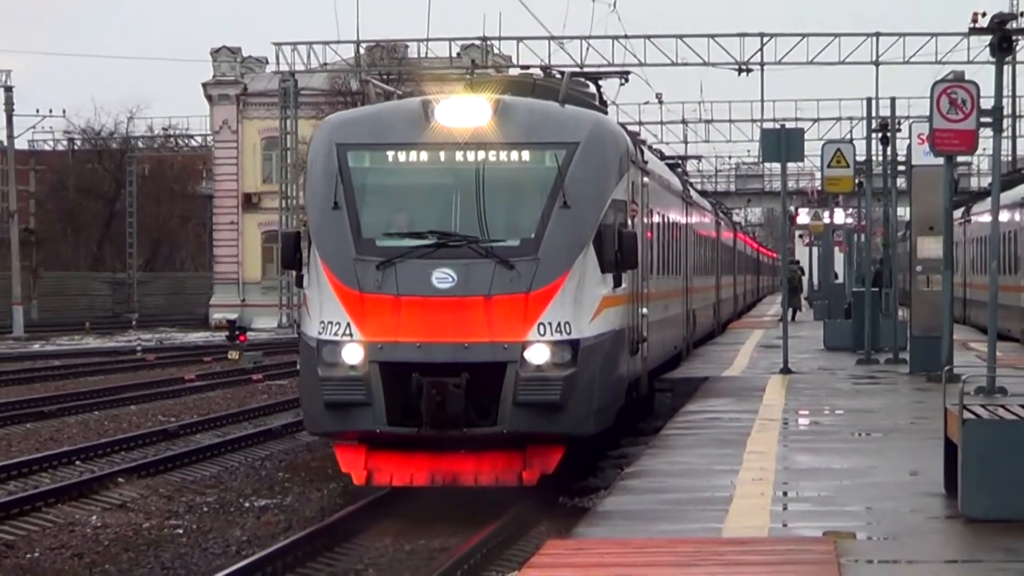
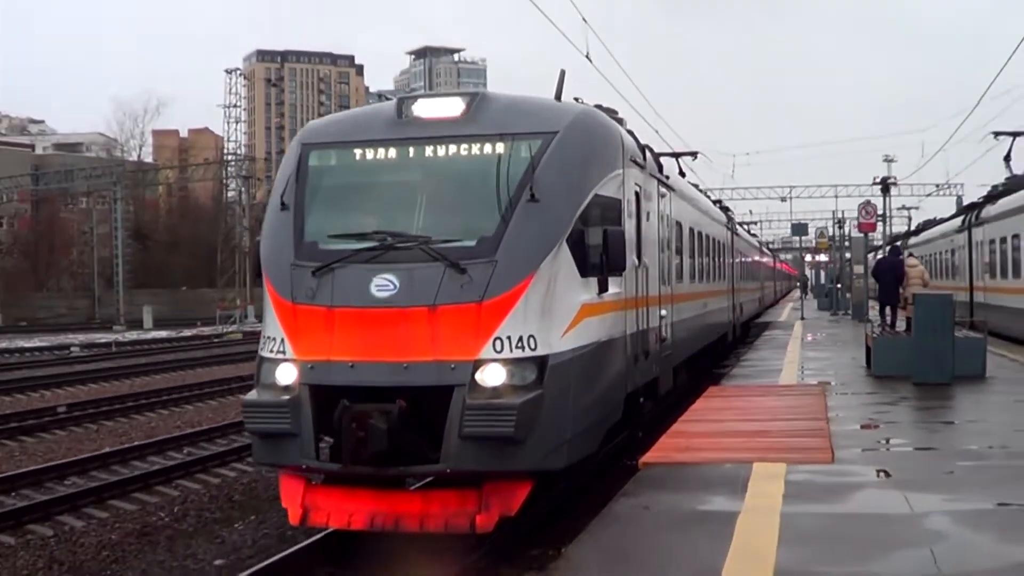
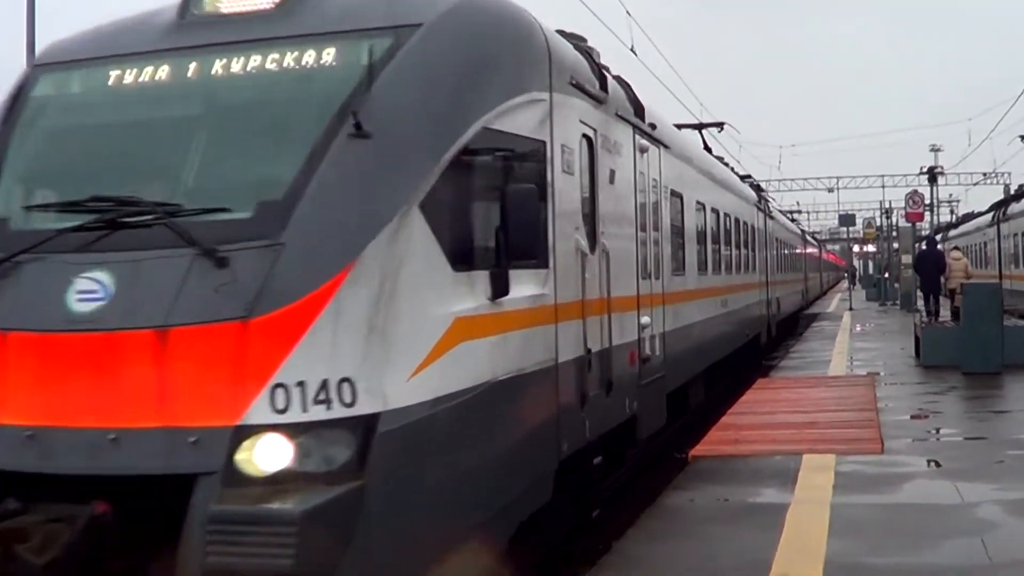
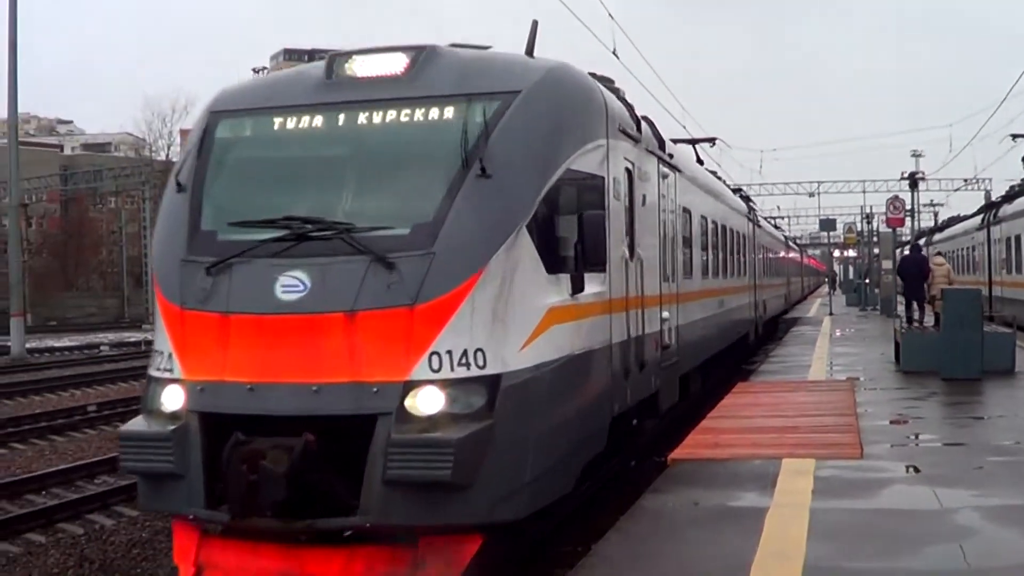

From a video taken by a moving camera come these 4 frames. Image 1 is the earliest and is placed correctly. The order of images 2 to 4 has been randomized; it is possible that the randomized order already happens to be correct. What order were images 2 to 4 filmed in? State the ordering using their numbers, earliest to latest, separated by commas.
2, 4, 3
